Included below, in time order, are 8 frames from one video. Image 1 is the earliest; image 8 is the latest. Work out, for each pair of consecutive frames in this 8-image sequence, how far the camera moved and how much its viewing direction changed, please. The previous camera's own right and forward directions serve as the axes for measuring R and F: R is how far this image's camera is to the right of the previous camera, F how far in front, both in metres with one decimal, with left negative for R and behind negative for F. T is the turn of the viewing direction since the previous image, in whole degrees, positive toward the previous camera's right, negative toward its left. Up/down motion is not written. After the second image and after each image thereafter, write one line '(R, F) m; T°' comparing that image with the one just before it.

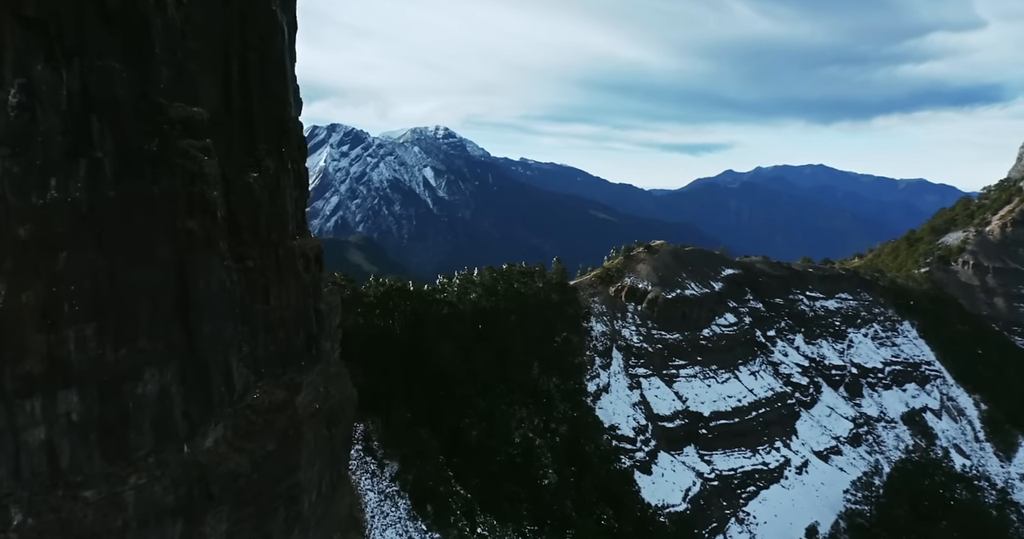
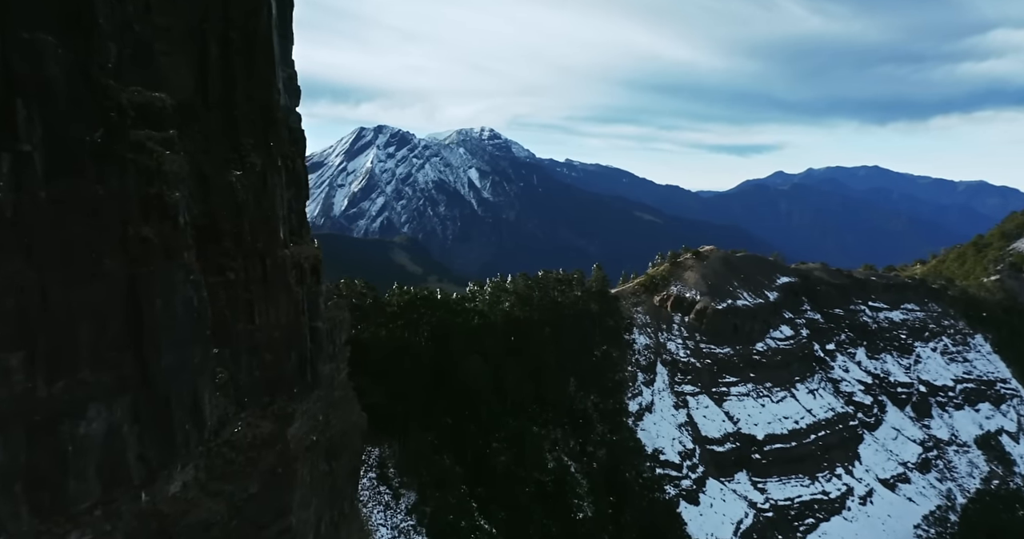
(+0.7, +4.8) m; -4°
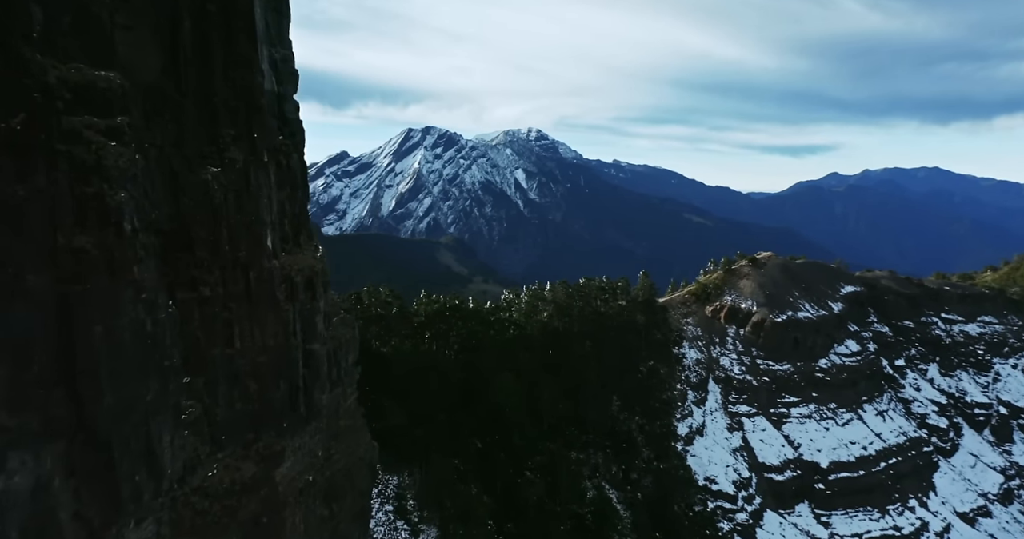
(+0.6, +4.5) m; -4°
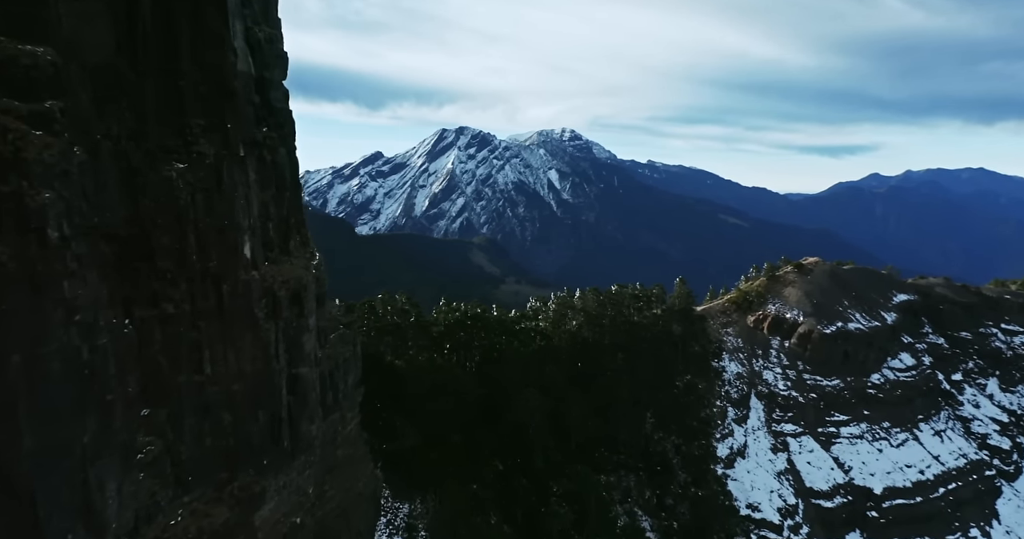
(+0.5, +3.5) m; -3°
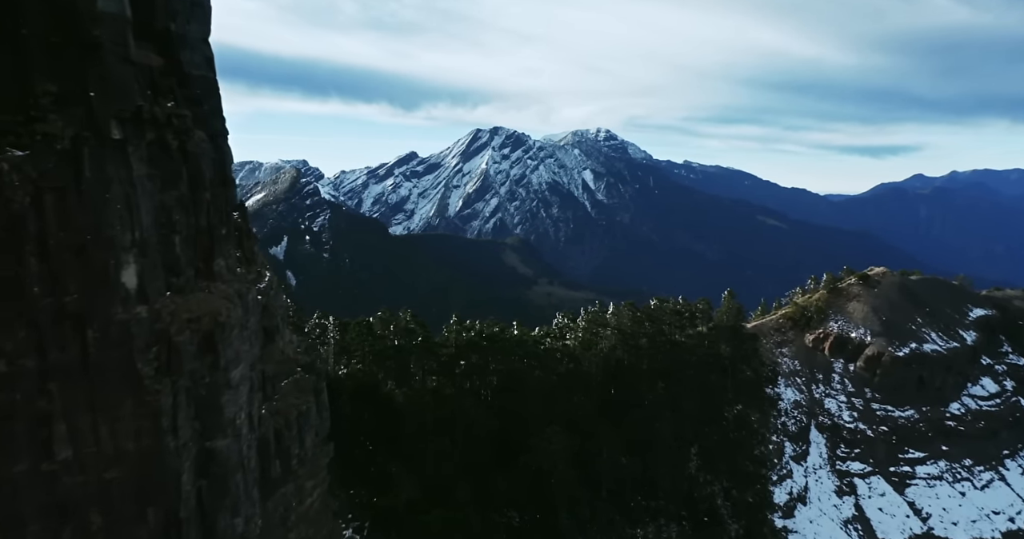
(+0.7, +6.4) m; -3°
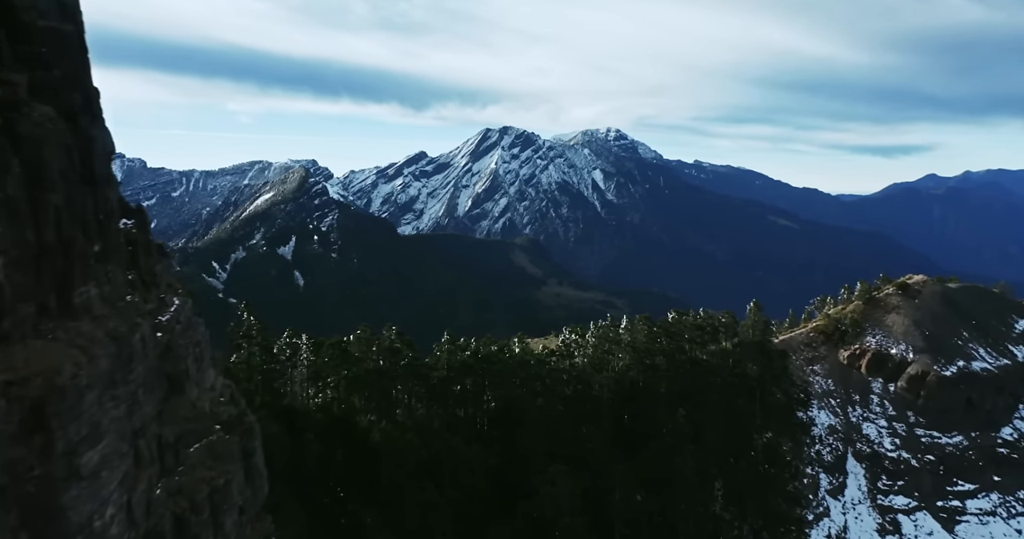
(+0.5, +4.9) m; -1°
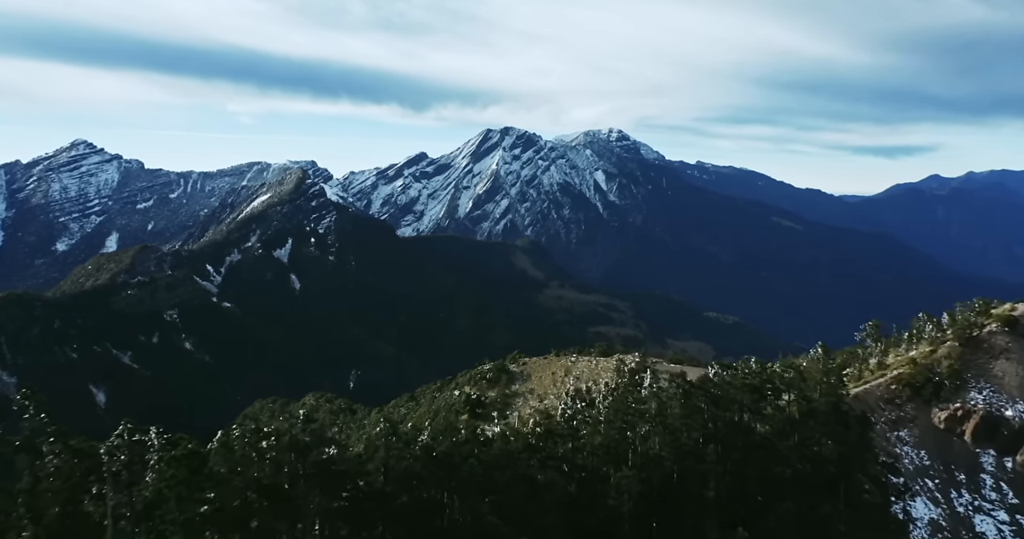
(+1.1, +12.4) m; 0°
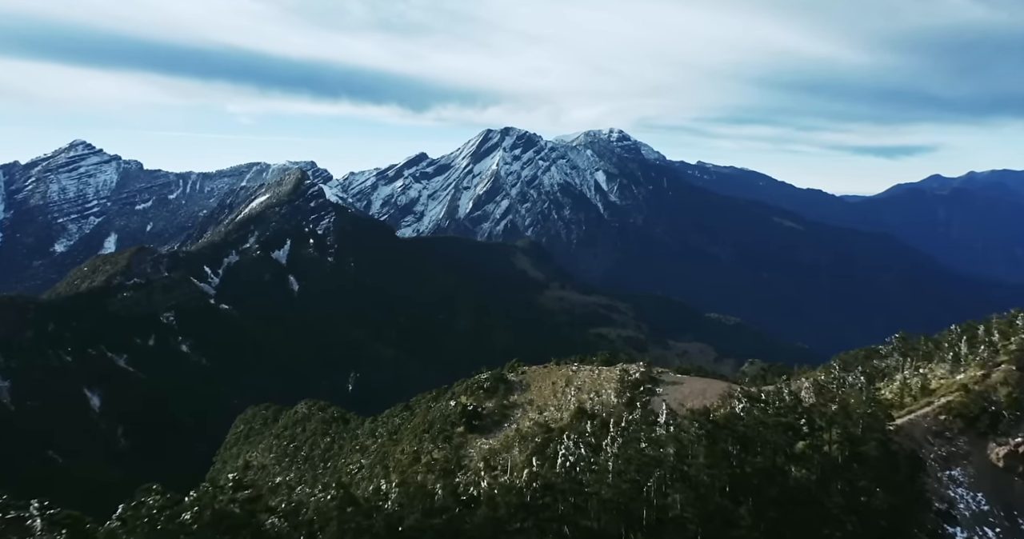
(+0.4, +4.8) m; 0°
